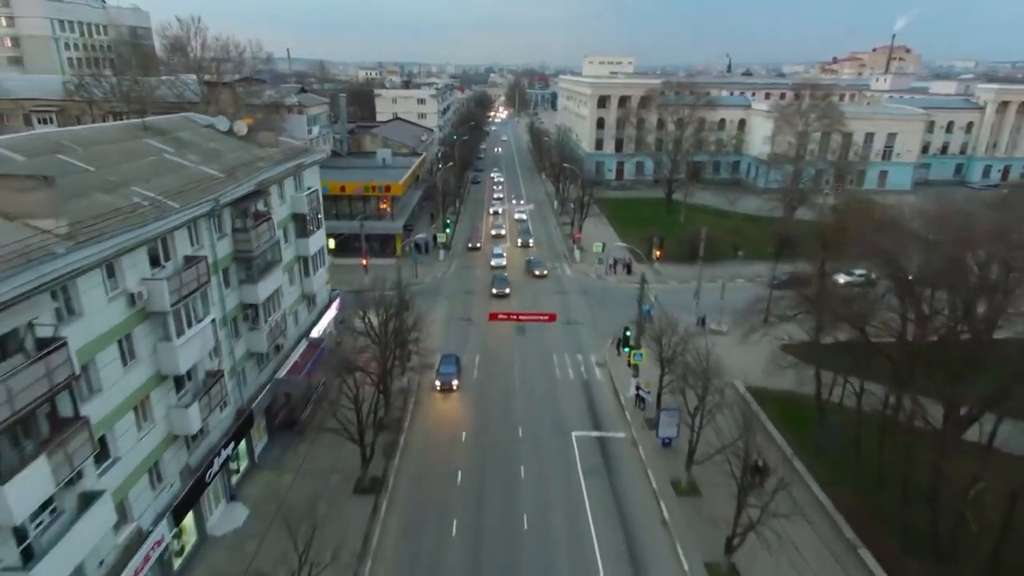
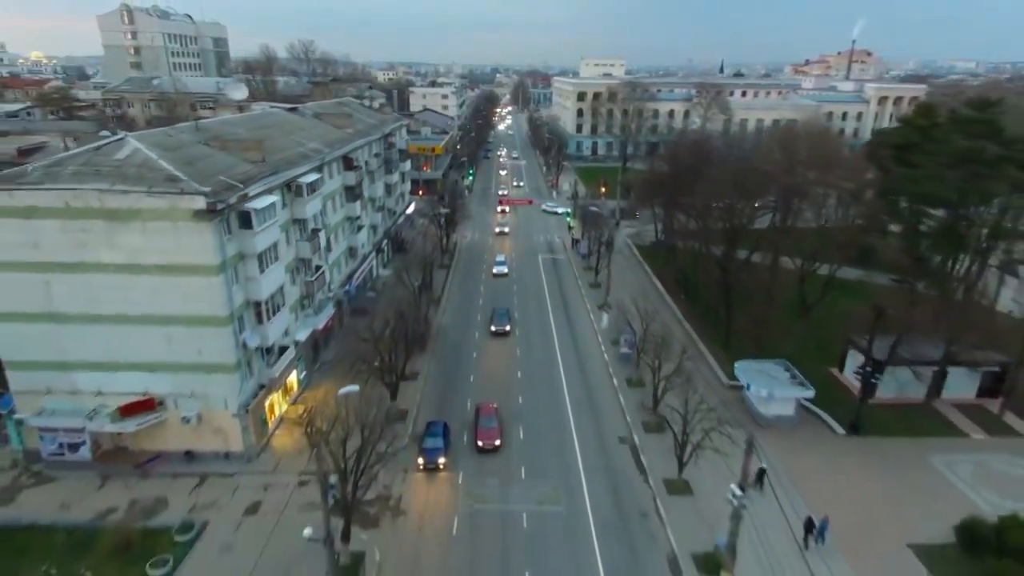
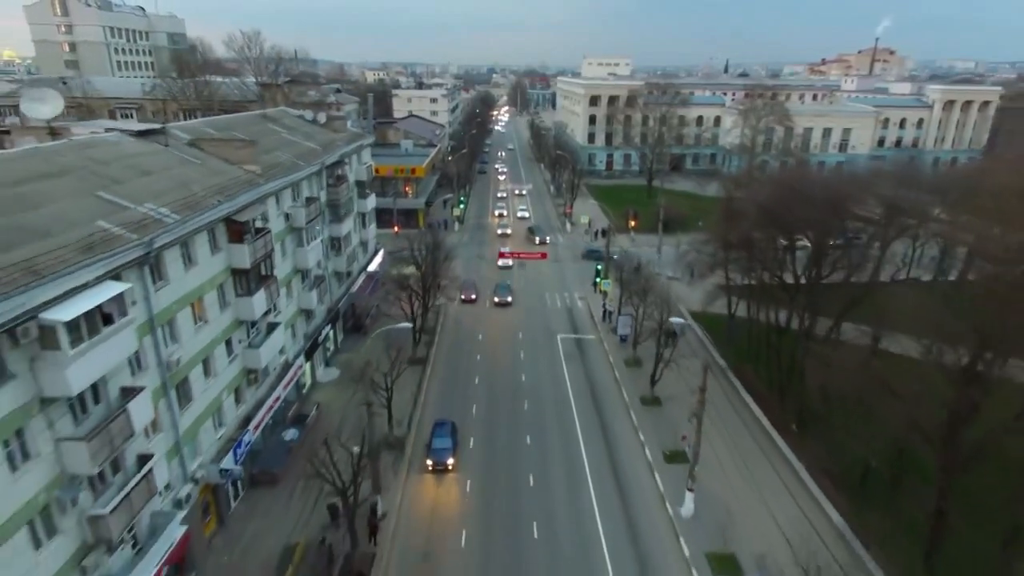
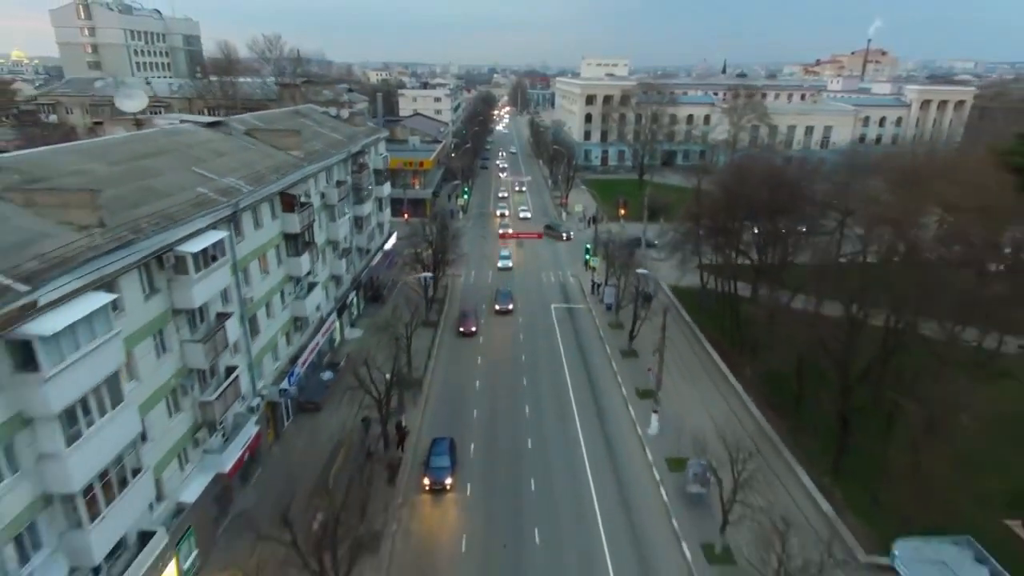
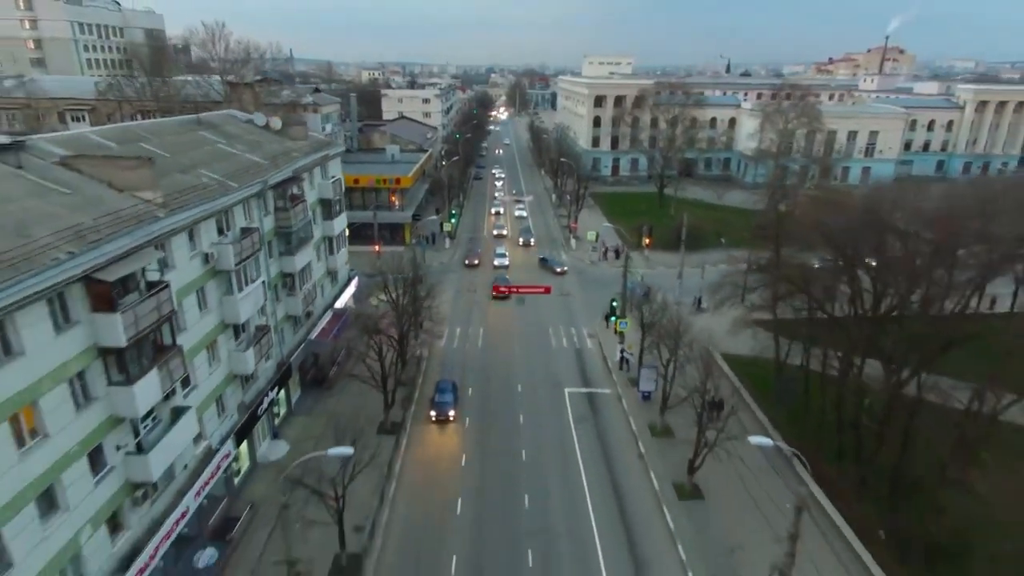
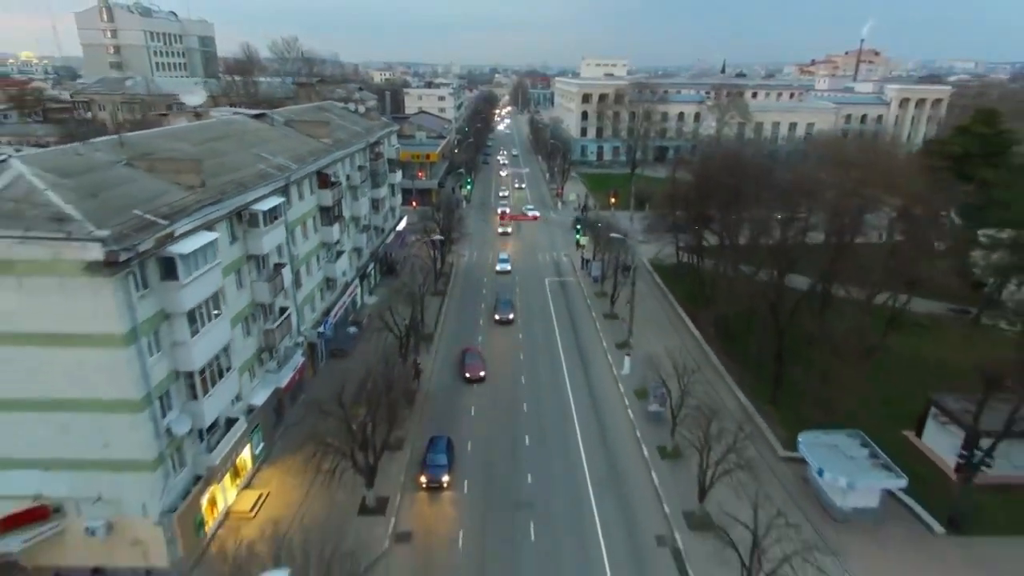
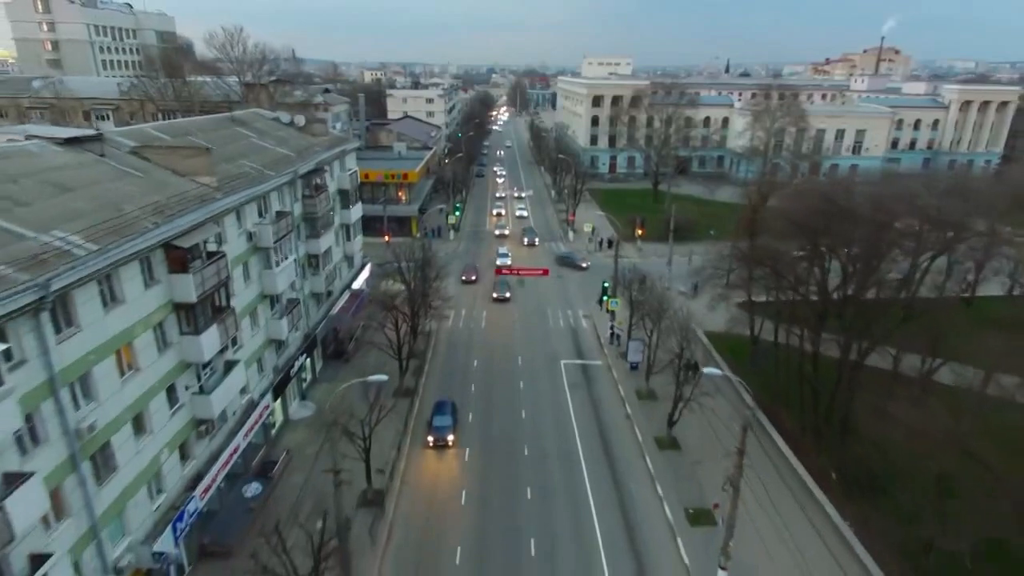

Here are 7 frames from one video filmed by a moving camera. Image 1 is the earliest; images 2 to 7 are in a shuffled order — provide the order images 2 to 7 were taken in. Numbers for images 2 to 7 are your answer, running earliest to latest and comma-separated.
5, 7, 3, 4, 6, 2
